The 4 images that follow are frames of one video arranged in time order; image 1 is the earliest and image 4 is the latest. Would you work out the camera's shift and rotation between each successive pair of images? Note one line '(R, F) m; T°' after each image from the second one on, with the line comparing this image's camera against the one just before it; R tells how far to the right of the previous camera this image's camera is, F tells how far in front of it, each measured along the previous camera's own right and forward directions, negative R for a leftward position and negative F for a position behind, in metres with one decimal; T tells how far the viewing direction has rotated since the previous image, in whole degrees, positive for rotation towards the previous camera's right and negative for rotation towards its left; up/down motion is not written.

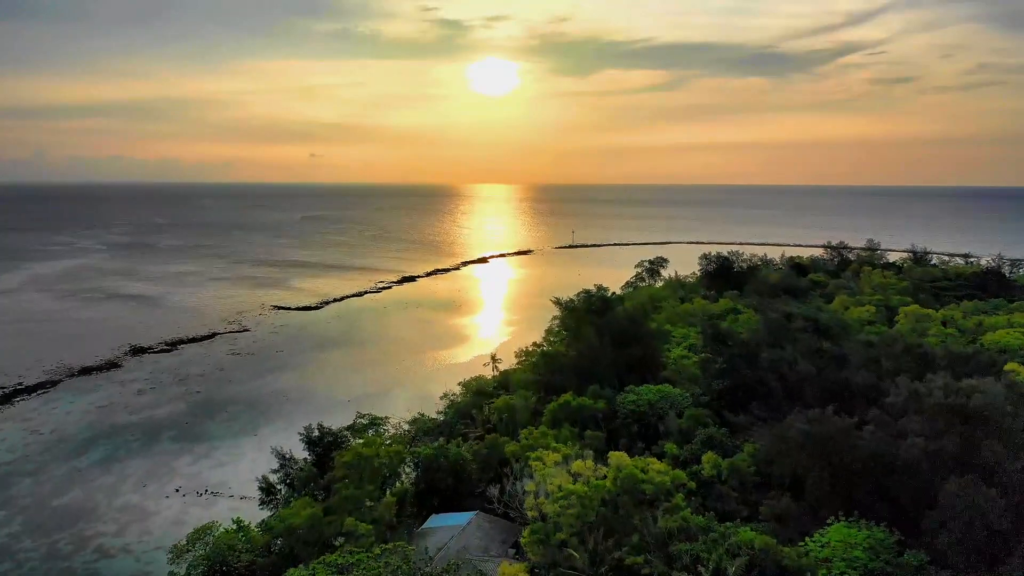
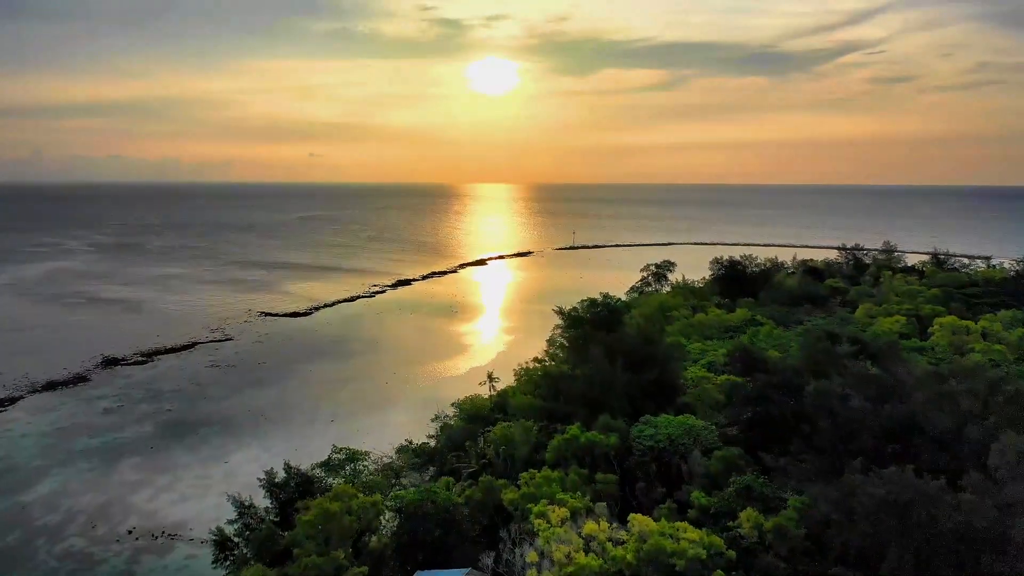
(0.0, +2.4) m; 0°
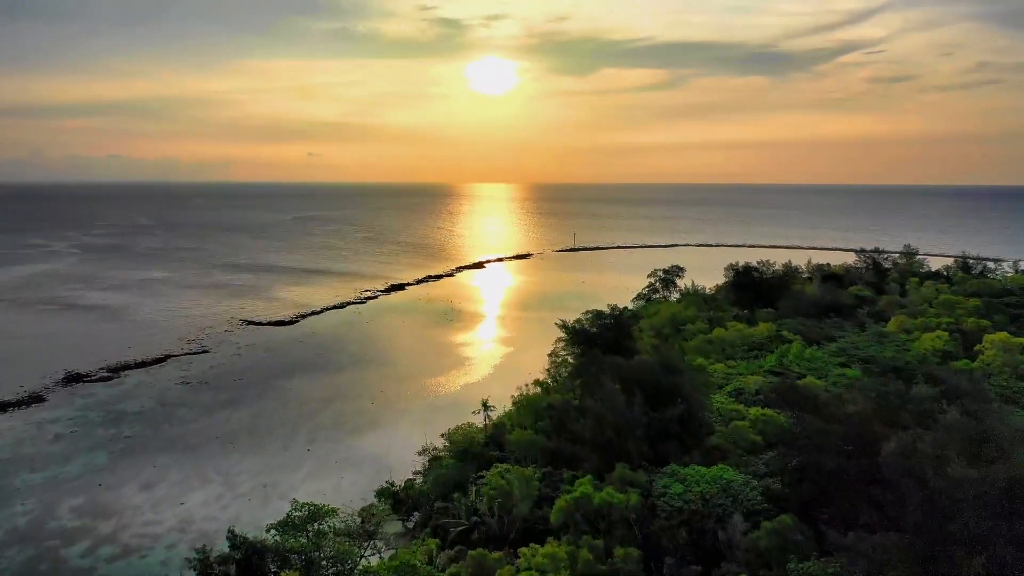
(+0.1, +2.8) m; 0°
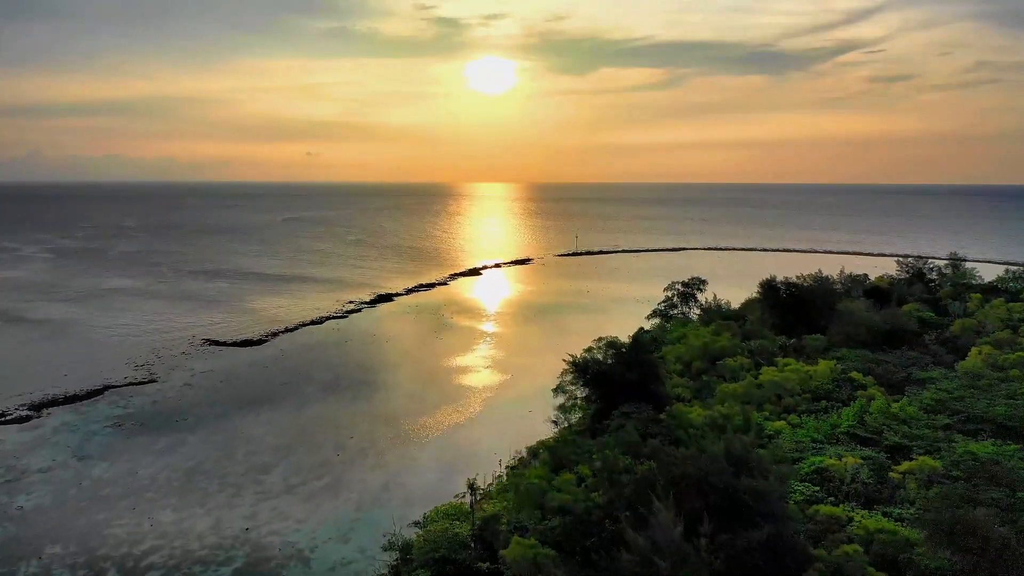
(+0.1, +5.2) m; 0°
